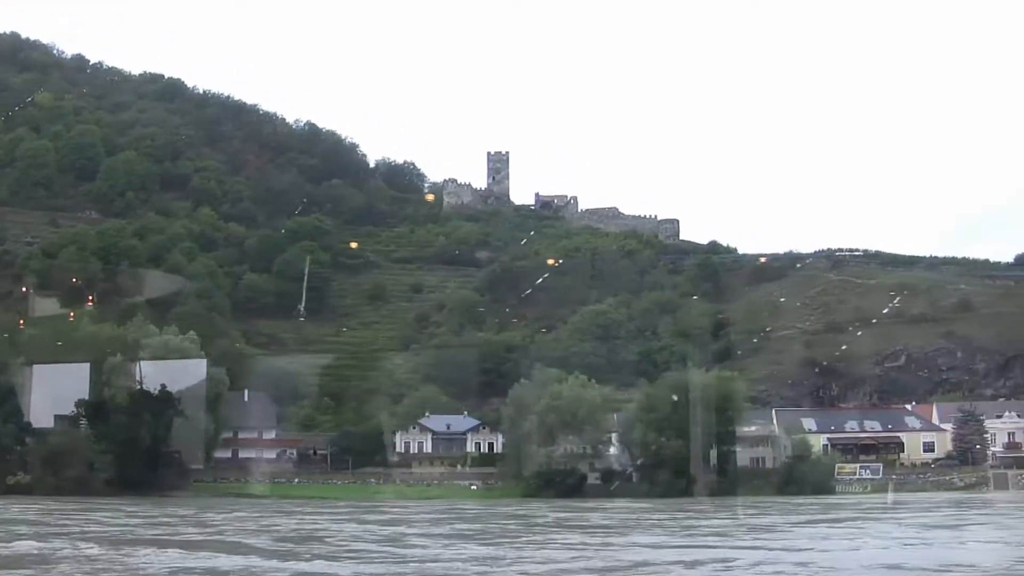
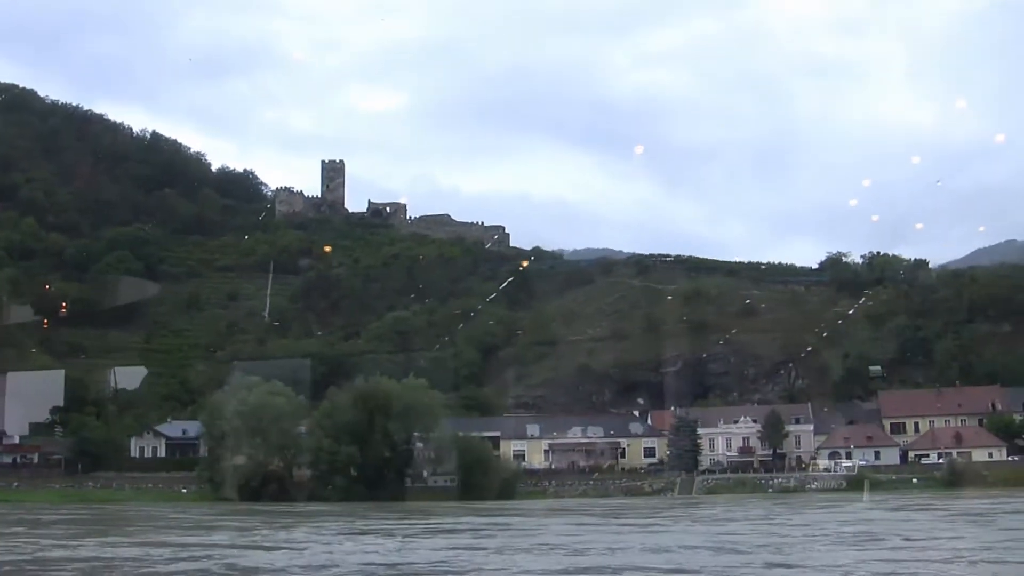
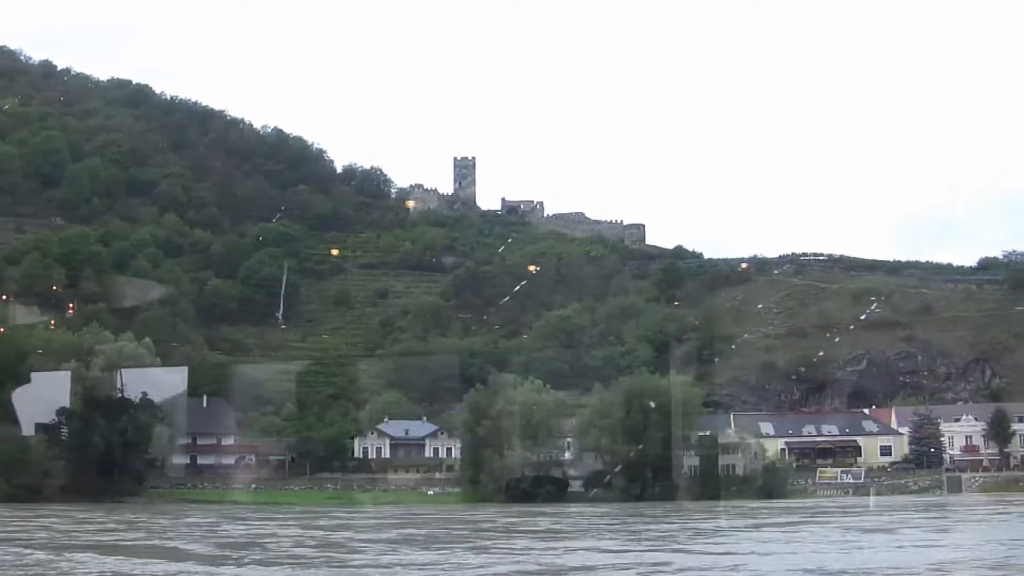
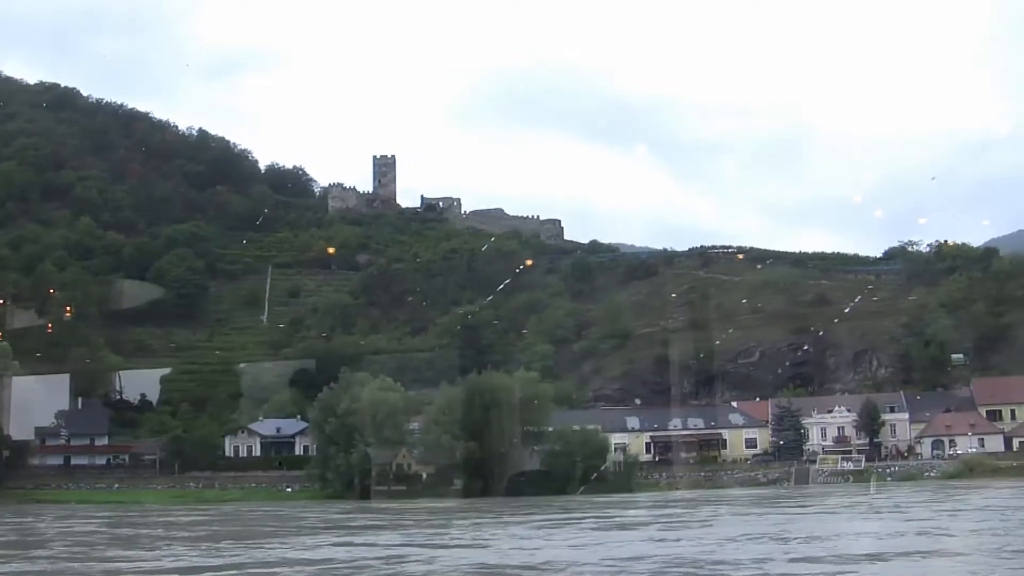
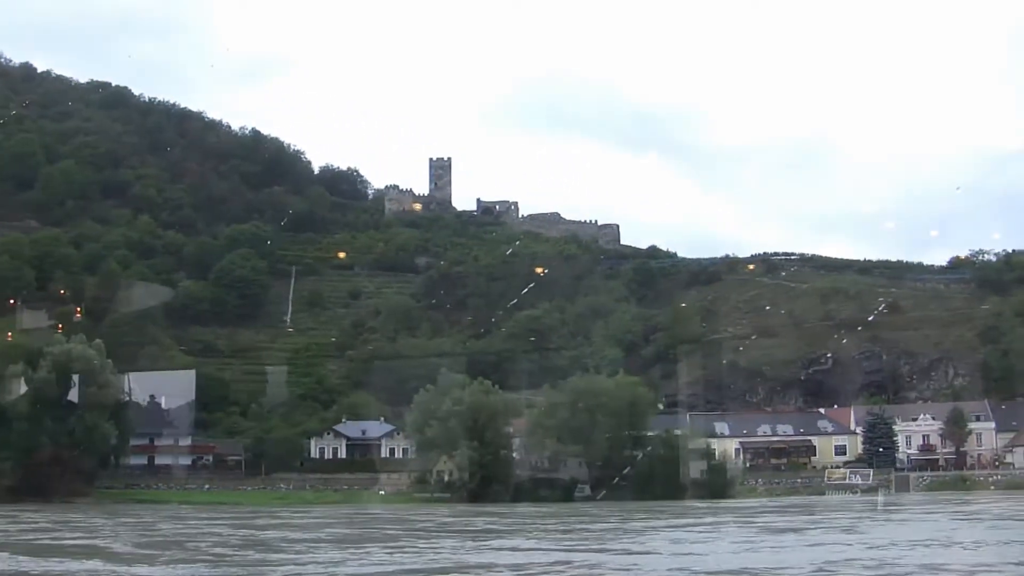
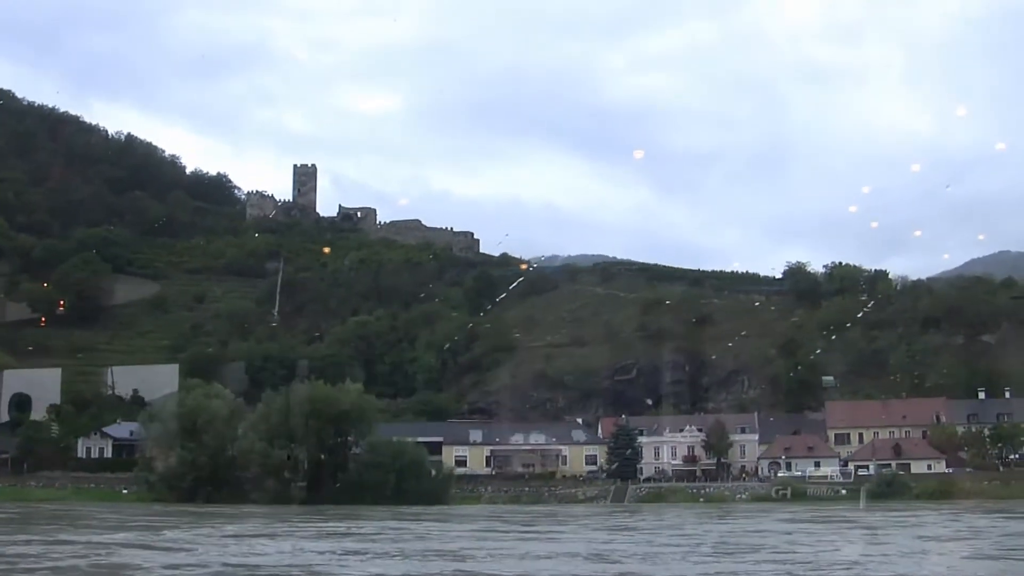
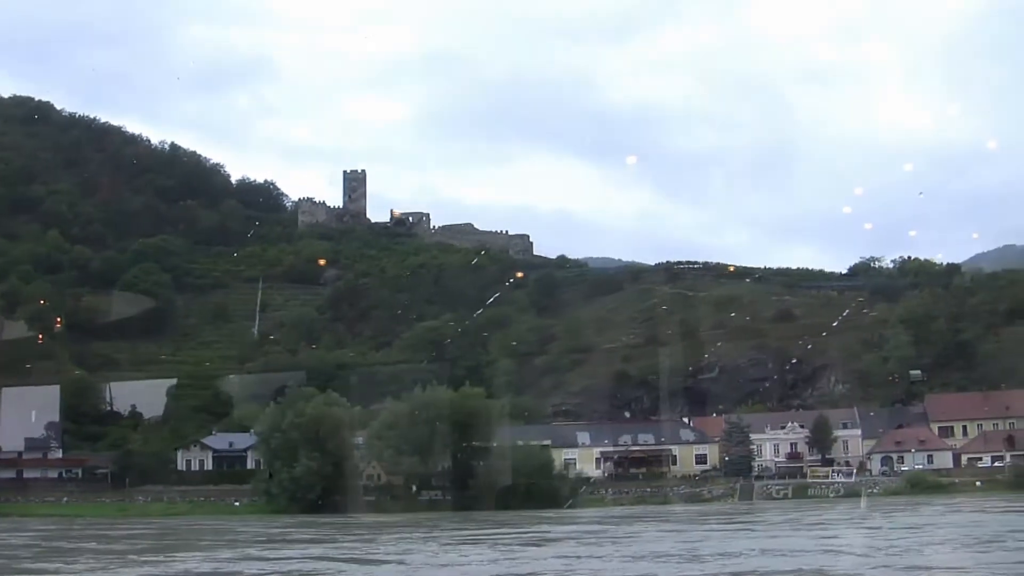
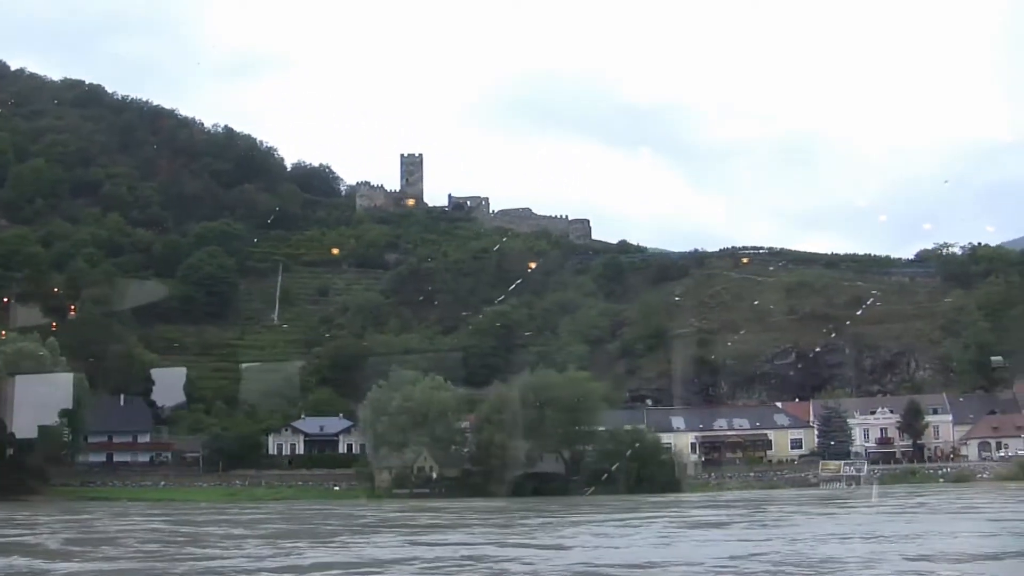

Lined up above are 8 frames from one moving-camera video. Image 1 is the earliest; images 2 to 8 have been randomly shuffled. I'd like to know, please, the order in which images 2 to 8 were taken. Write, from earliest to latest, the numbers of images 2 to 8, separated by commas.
3, 5, 8, 4, 7, 2, 6
